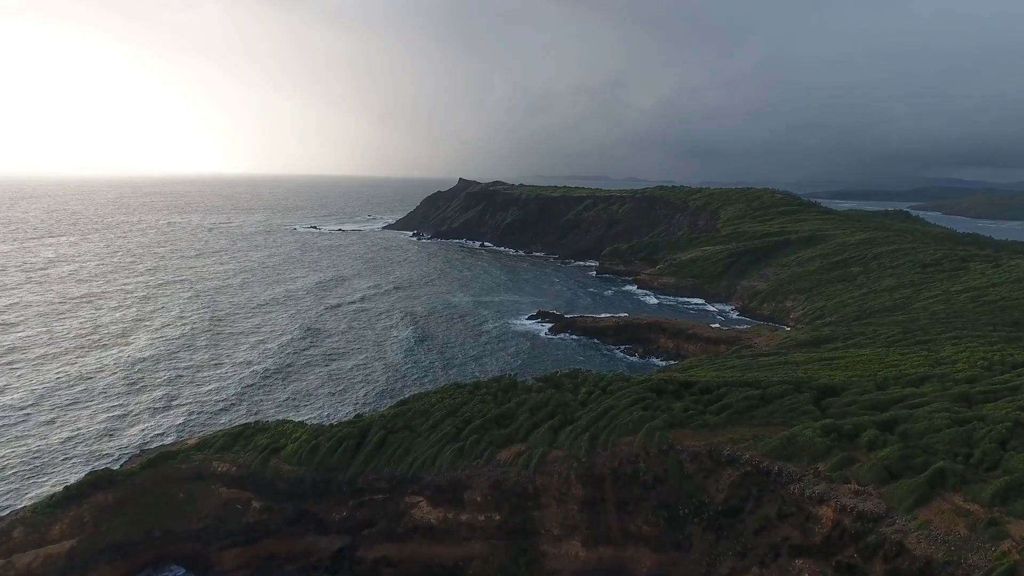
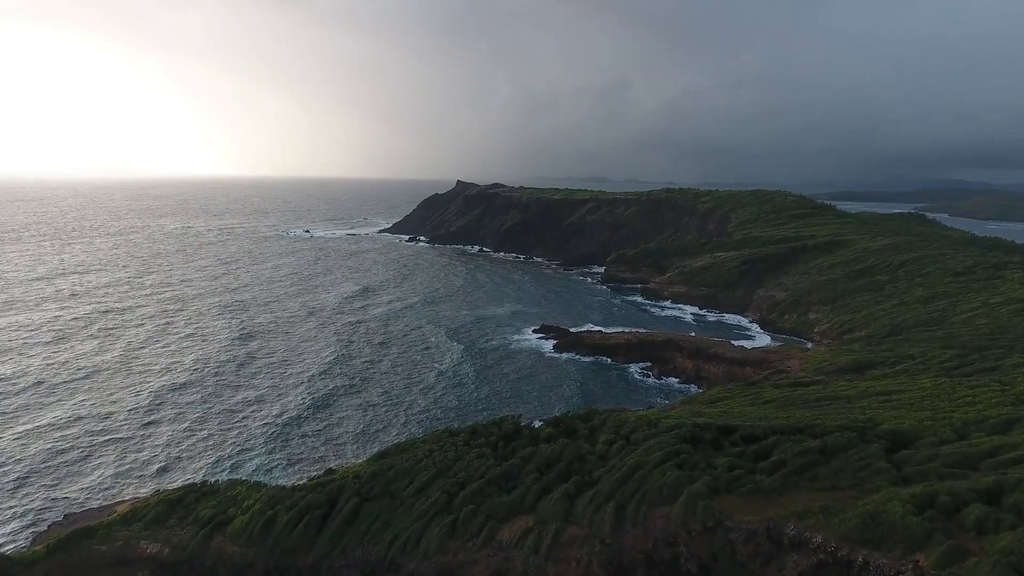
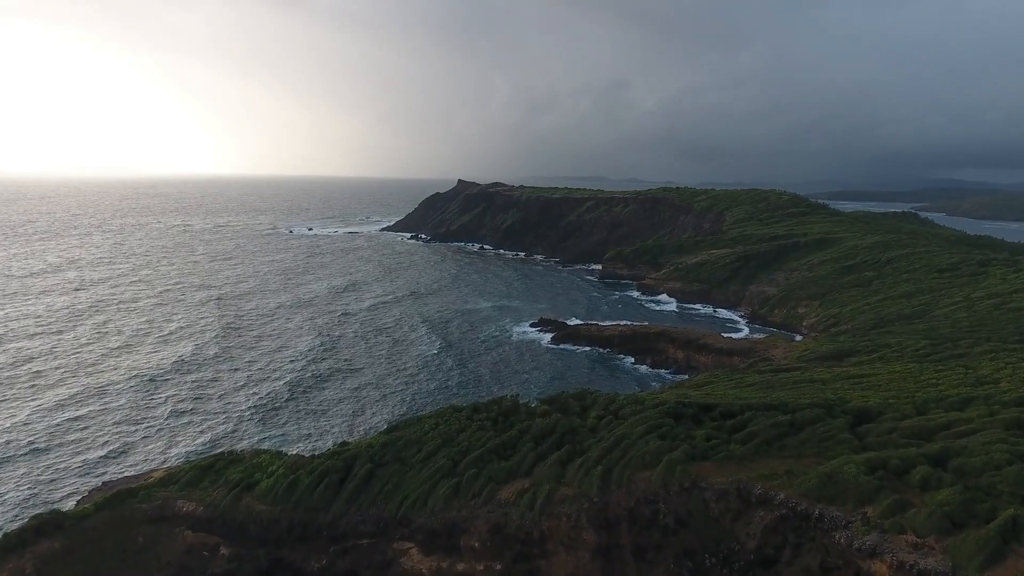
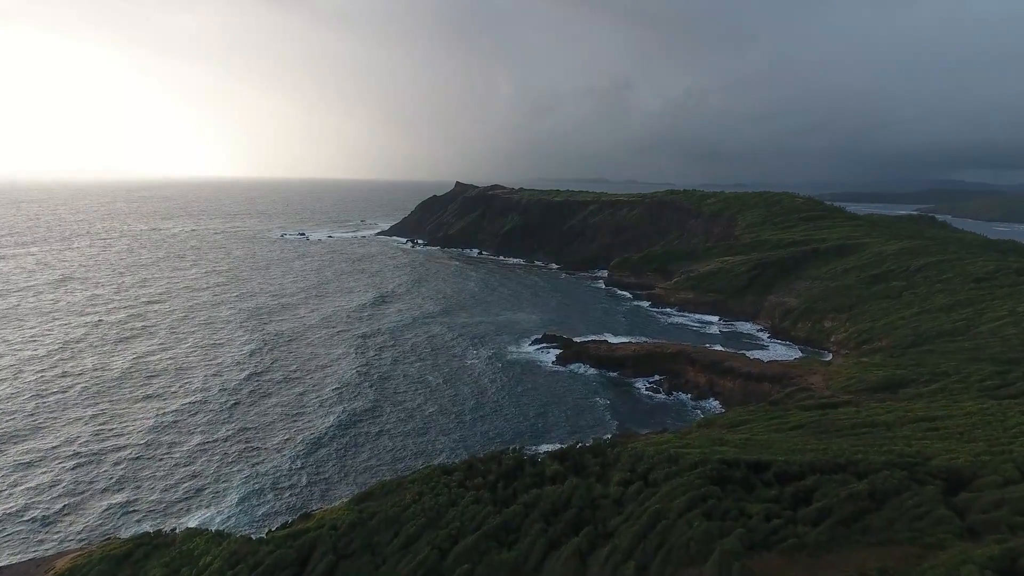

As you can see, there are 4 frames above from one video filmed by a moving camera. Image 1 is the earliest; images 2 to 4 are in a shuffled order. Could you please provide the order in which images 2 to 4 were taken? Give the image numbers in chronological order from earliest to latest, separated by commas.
3, 2, 4
